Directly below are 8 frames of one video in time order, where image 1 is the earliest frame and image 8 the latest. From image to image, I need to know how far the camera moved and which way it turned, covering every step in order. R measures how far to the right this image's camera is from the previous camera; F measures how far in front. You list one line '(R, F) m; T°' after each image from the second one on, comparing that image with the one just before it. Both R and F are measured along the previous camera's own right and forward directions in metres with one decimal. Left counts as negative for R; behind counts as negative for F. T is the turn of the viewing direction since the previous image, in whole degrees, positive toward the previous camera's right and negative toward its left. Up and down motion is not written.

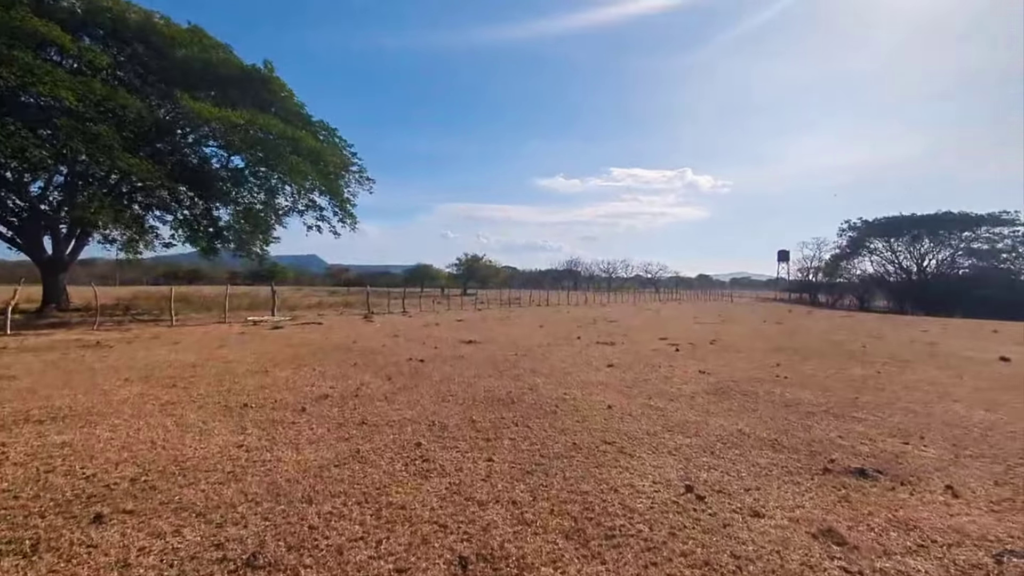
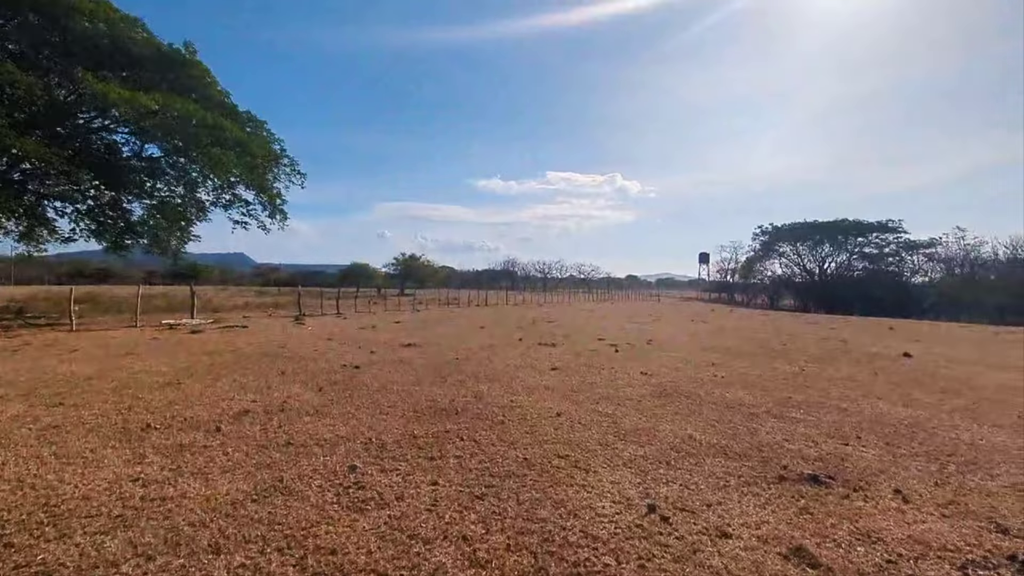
(-0.1, +0.4) m; +7°
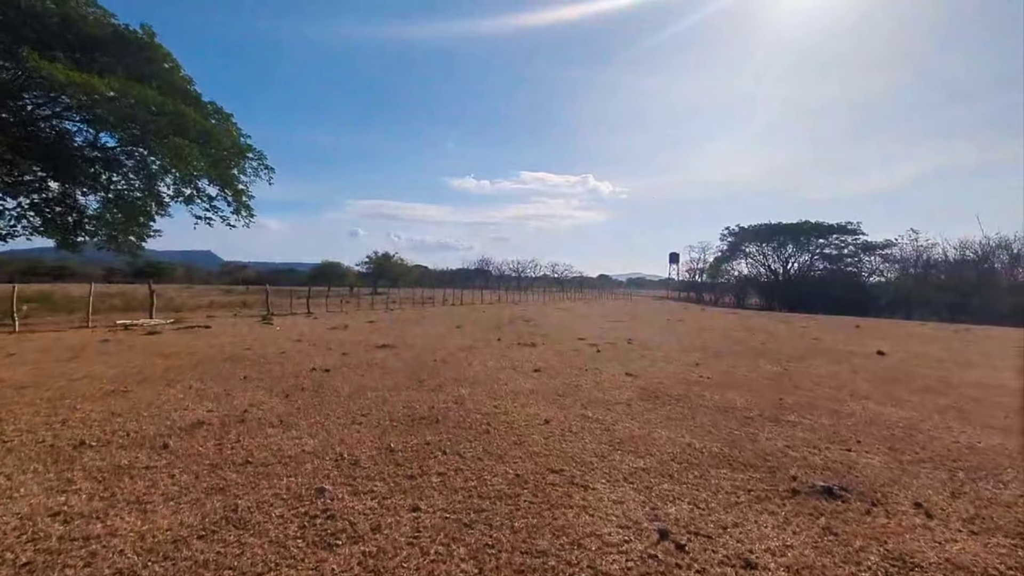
(-0.1, +0.5) m; +3°
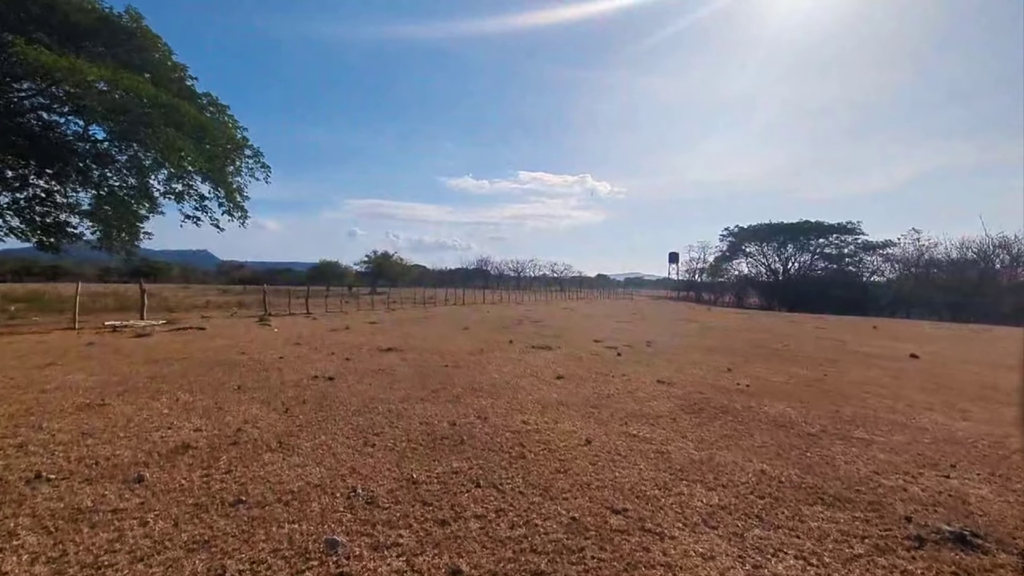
(-0.4, +0.8) m; 0°
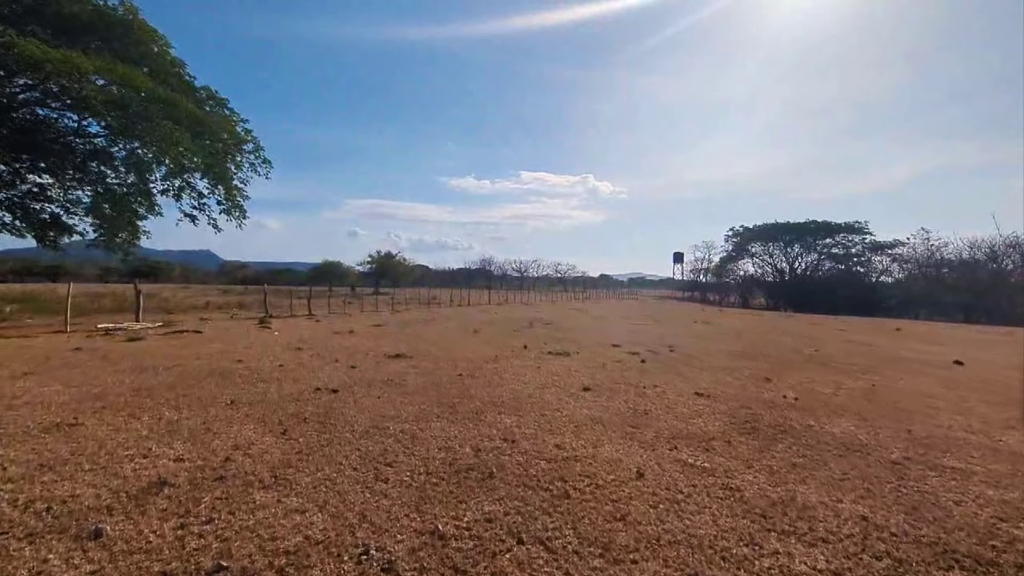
(-0.3, +0.8) m; 0°
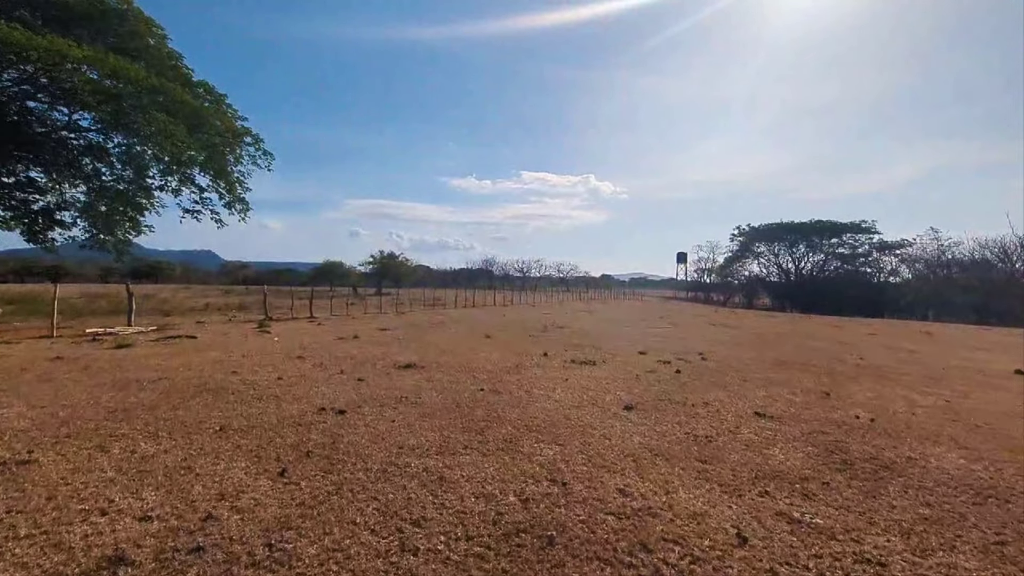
(-0.4, +1.0) m; 0°
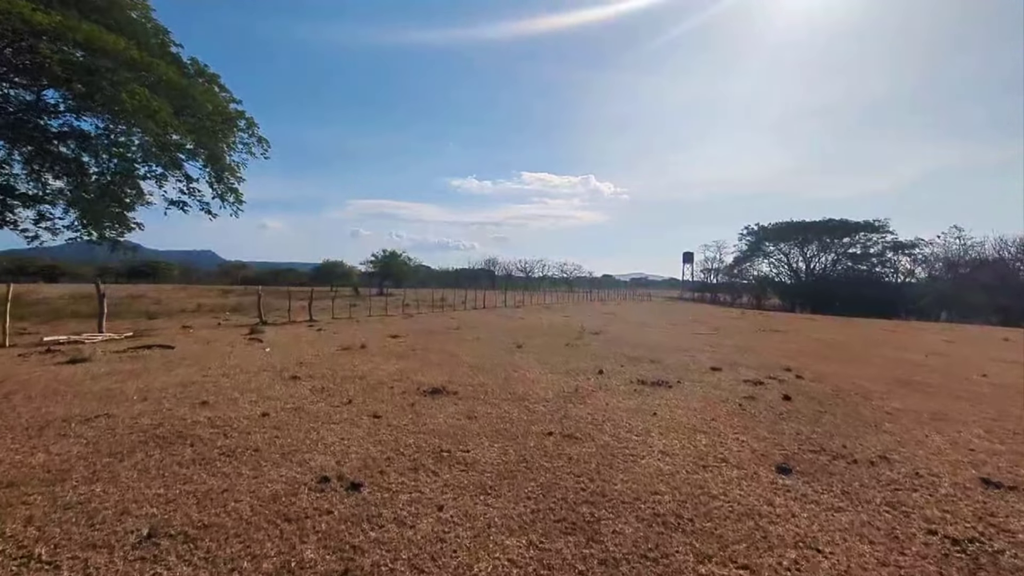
(-0.9, +2.4) m; 0°
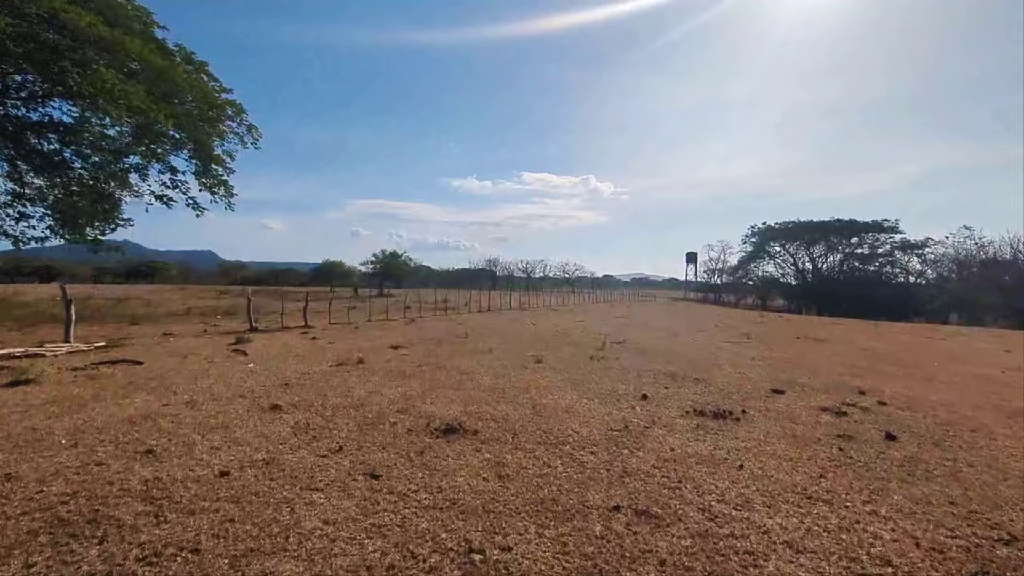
(-0.4, +1.6) m; 0°
